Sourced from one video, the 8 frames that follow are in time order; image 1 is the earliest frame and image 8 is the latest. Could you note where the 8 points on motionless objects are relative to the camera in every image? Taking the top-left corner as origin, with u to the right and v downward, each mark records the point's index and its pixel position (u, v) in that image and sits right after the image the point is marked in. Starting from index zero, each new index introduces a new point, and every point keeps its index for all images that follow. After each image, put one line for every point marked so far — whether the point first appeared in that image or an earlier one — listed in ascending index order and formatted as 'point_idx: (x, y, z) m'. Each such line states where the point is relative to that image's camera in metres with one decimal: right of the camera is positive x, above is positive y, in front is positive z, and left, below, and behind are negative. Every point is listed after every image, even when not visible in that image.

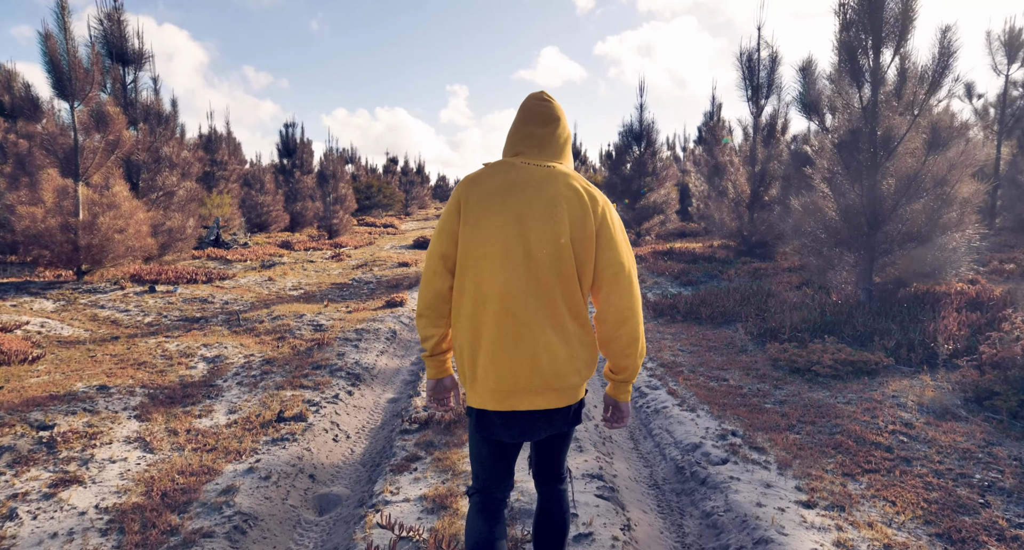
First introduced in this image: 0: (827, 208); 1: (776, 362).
0: (+6.2, +1.3, +13.3) m
1: (+3.8, -1.3, +9.8) m
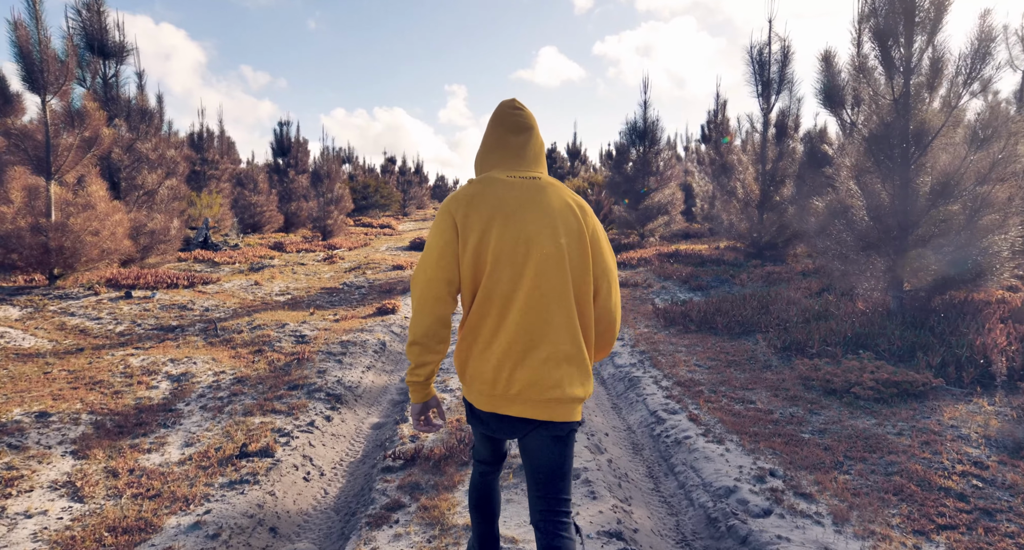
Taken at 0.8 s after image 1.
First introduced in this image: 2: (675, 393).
0: (+6.2, +1.2, +12.2) m
1: (+3.8, -1.4, +8.7) m
2: (+2.2, -1.6, +8.9) m
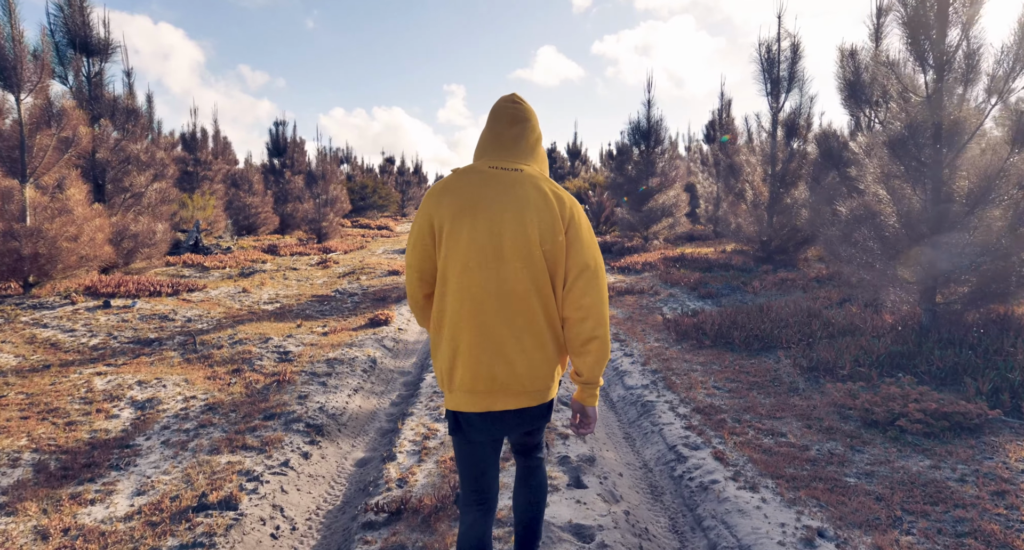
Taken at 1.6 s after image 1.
0: (+6.2, +1.0, +11.3) m
1: (+3.8, -1.6, +7.8) m
2: (+2.2, -1.7, +8.0) m
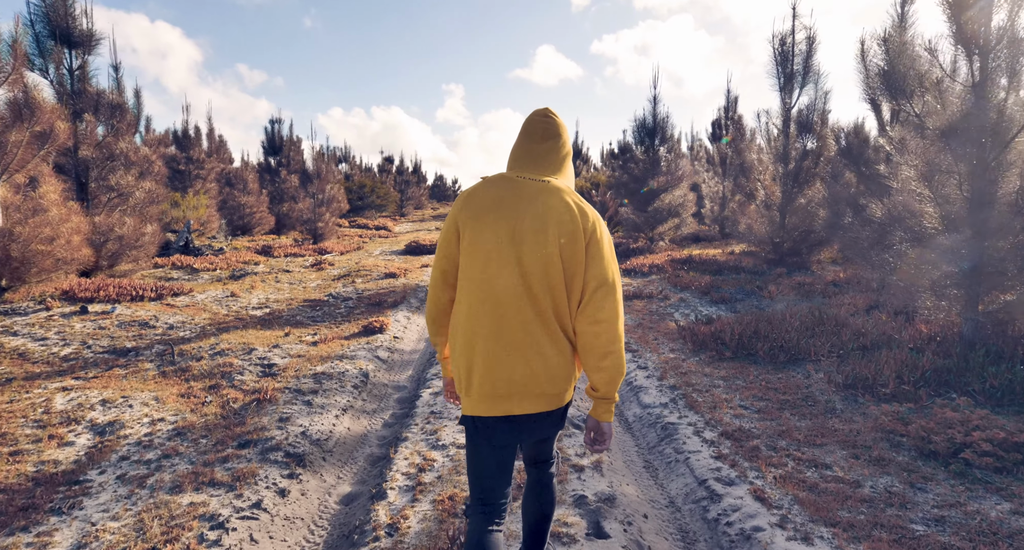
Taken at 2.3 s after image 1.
0: (+6.3, +0.9, +10.4) m
1: (+3.9, -1.7, +6.9) m
2: (+2.2, -1.8, +7.1) m
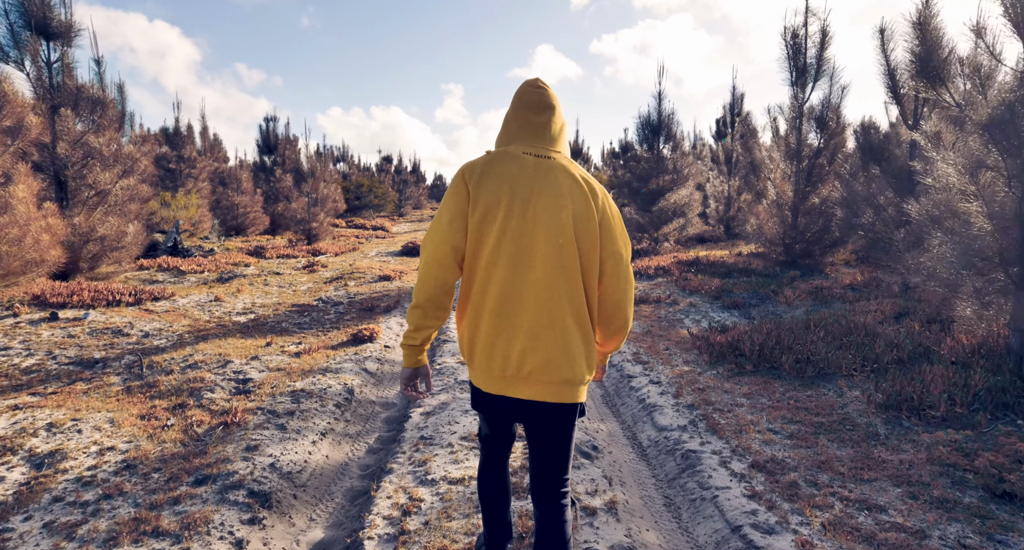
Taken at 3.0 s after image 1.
0: (+6.3, +0.9, +9.5) m
1: (+3.9, -1.7, +6.0) m
2: (+2.2, -1.9, +6.1) m
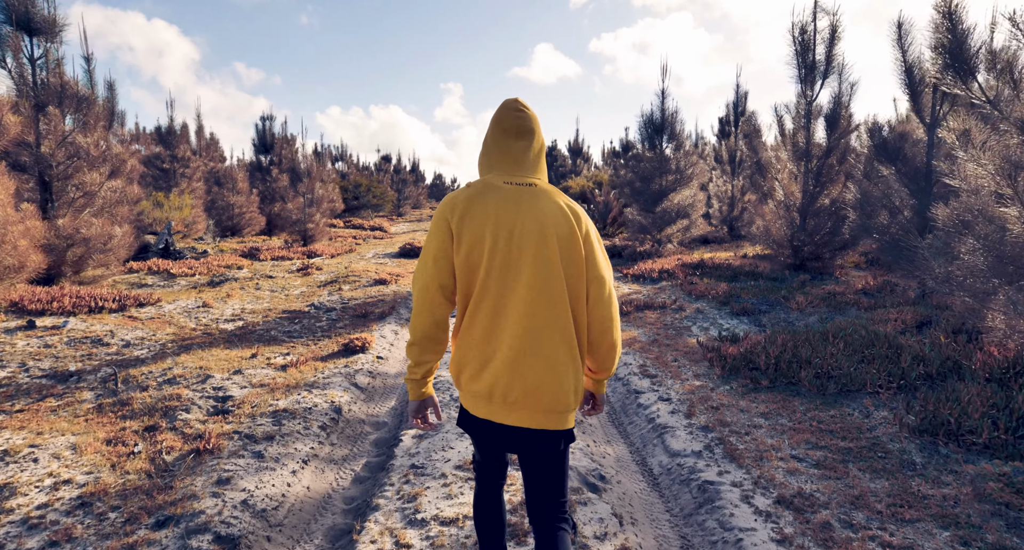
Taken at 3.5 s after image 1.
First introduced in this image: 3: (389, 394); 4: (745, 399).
0: (+6.3, +0.7, +8.8) m
1: (+3.9, -1.9, +5.3) m
2: (+2.2, -2.1, +5.5) m
3: (-1.8, -1.8, +10.1) m
4: (+3.0, -1.6, +8.8) m
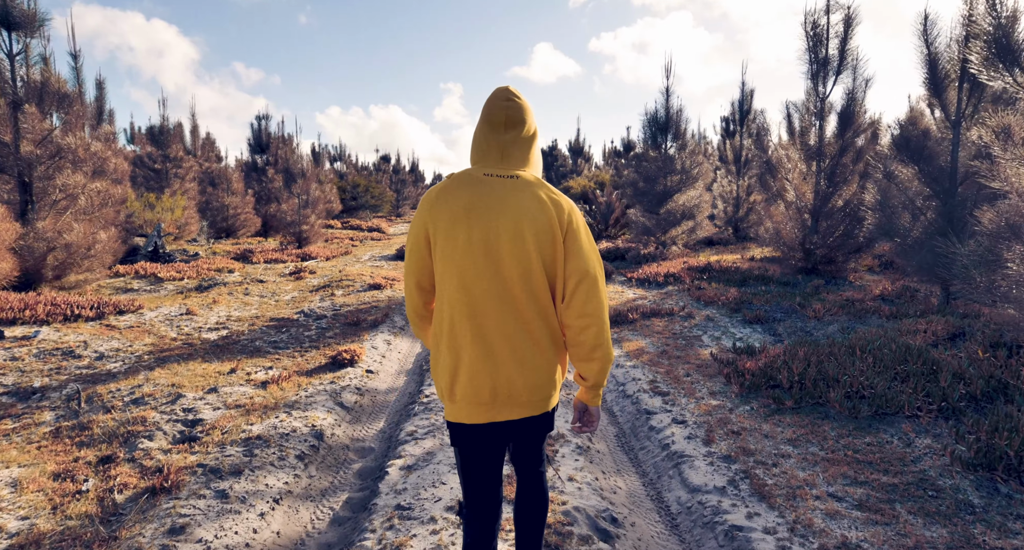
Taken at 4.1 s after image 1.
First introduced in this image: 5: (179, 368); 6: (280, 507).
0: (+6.3, +0.6, +8.0) m
1: (+3.9, -2.0, +4.5) m
2: (+2.2, -2.2, +4.6) m
3: (-1.9, -1.9, +9.3) m
4: (+3.0, -1.7, +8.0) m
5: (-5.3, -1.5, +10.7) m
6: (-2.1, -2.1, +6.2) m
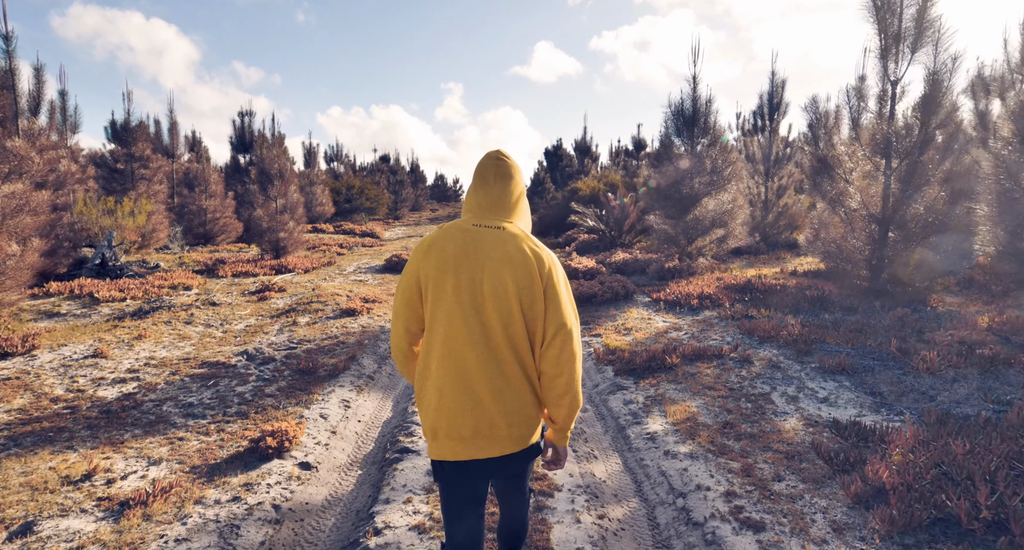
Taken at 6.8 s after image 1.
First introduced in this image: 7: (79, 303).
0: (+6.3, +0.1, +4.4) m
1: (+3.9, -2.5, +0.9) m
2: (+2.2, -2.7, +1.1) m
3: (-1.8, -2.5, +5.7) m
4: (+3.0, -2.3, +4.4) m
5: (-5.2, -2.0, +7.1) m
6: (-2.1, -2.6, +2.7) m
7: (-11.6, -0.7, +18.0) m
